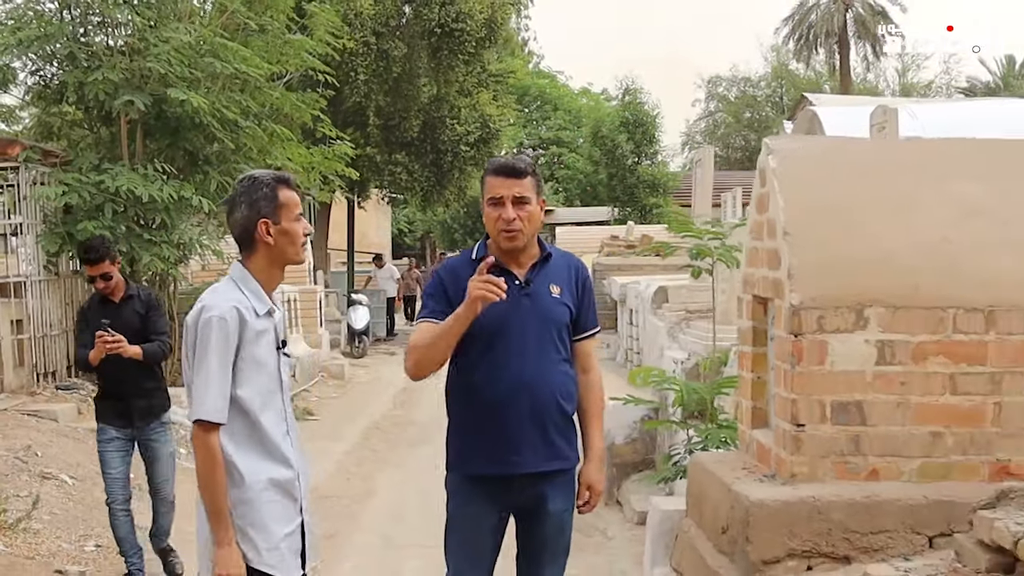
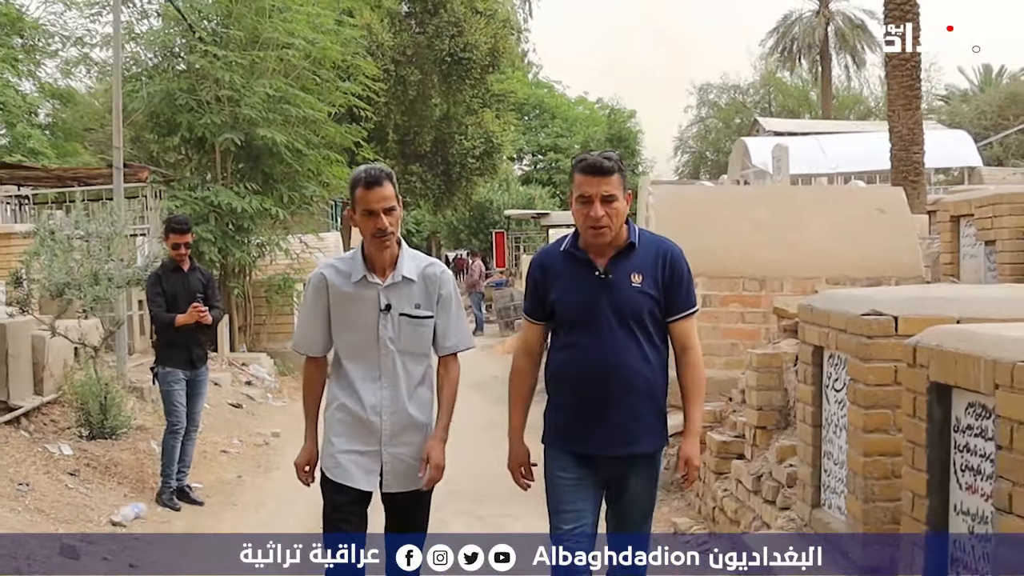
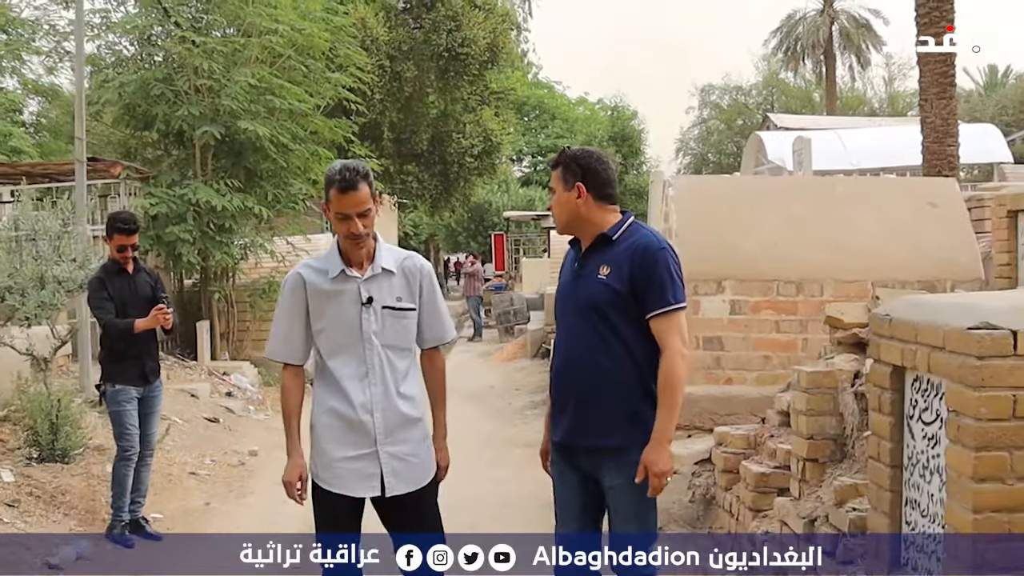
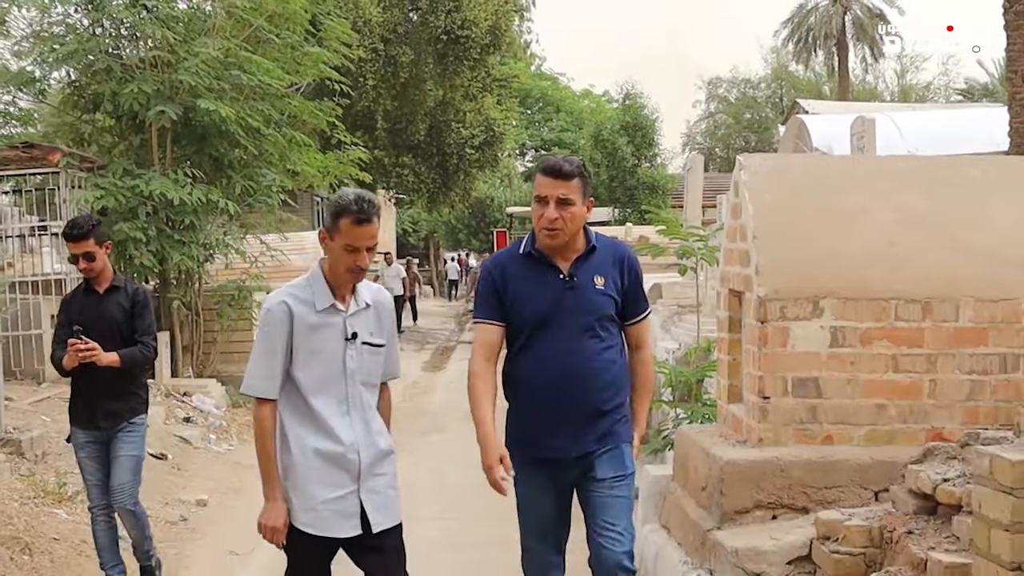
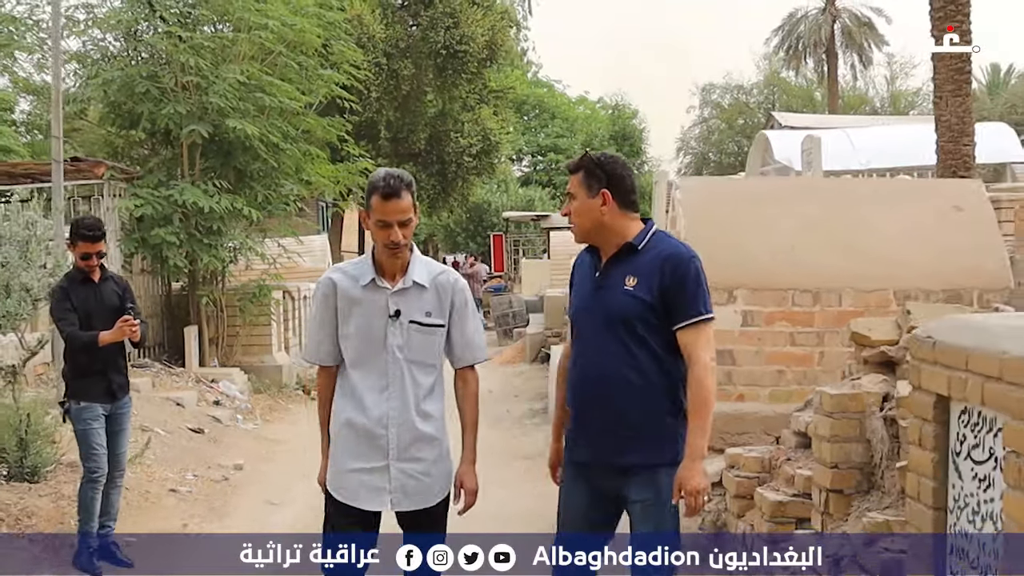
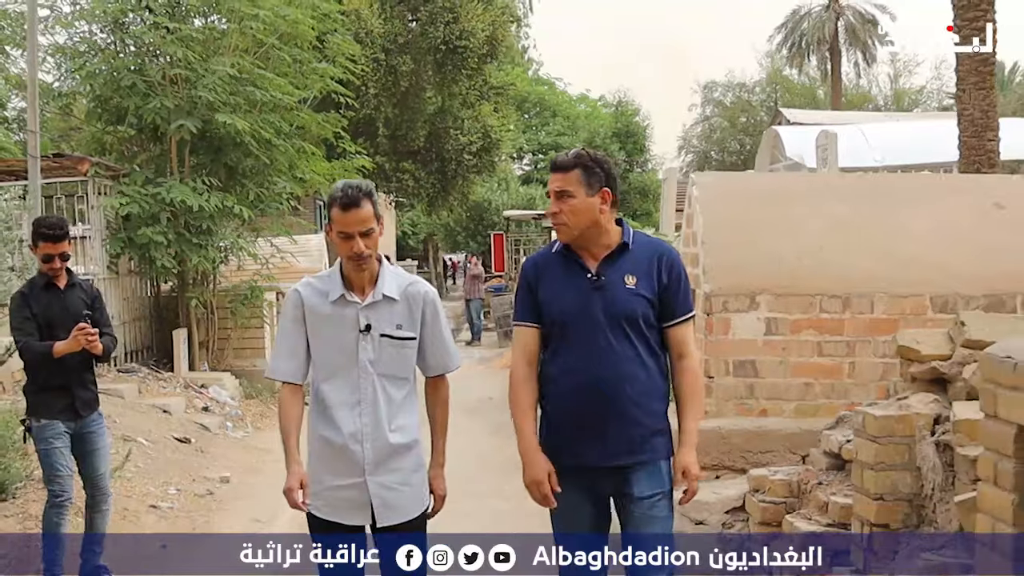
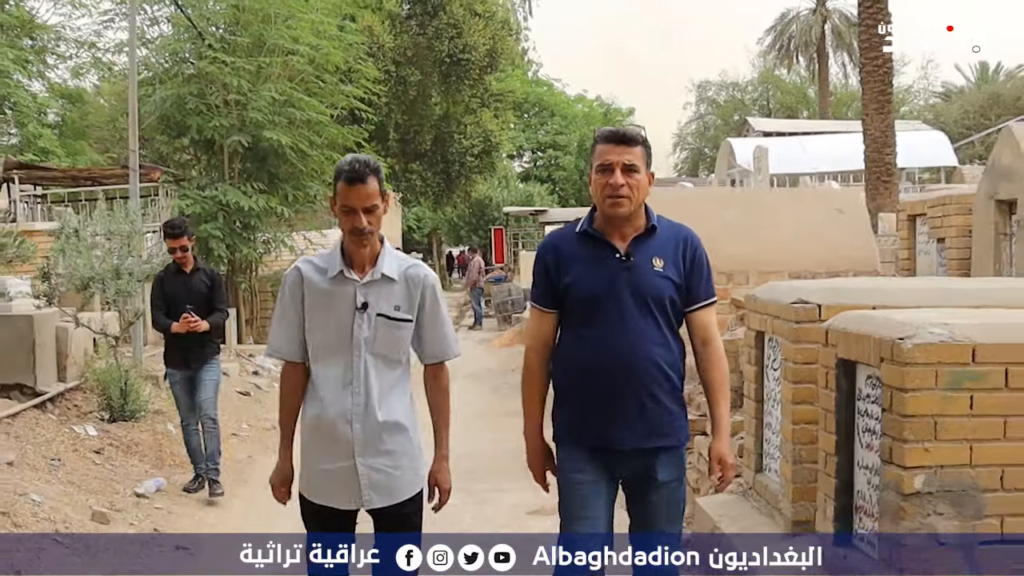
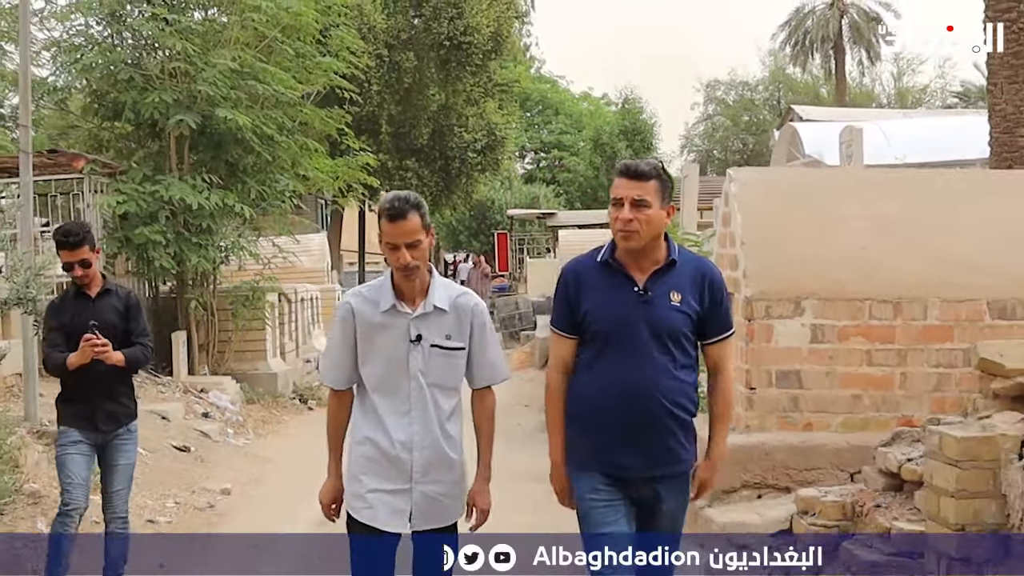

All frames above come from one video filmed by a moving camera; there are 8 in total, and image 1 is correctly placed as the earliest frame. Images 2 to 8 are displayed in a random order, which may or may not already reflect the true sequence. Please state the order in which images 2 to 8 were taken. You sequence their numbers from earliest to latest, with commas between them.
4, 8, 6, 5, 3, 2, 7
